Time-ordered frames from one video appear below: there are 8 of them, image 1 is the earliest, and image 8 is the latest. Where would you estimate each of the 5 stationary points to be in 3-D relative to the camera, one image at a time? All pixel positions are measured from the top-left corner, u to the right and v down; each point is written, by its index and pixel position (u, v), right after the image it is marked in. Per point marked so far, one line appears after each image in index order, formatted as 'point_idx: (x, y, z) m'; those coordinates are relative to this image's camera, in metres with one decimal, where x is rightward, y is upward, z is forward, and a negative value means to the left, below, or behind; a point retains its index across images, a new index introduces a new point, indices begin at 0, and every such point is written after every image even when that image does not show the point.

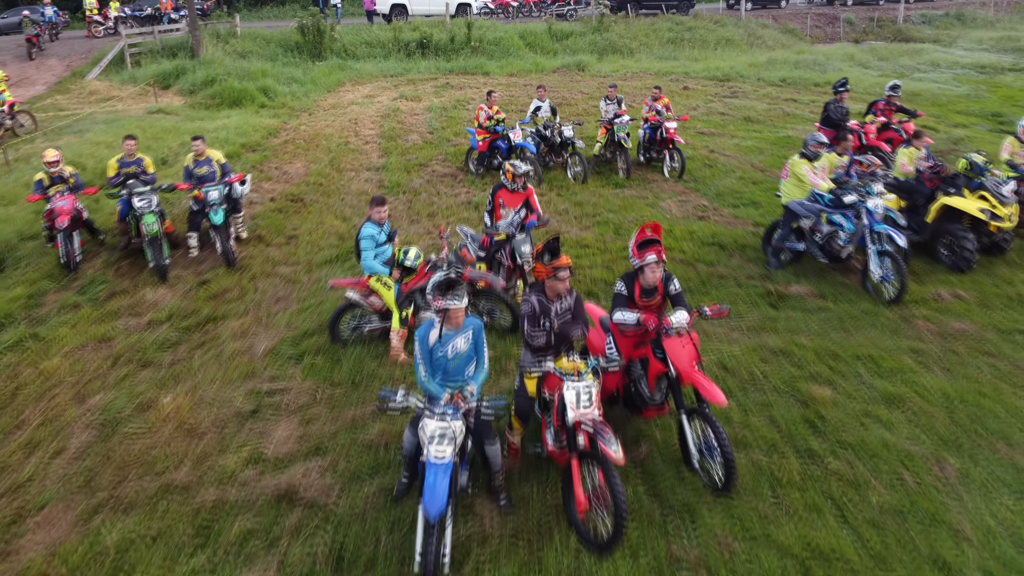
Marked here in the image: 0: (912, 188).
0: (+6.3, +1.5, +9.2) m
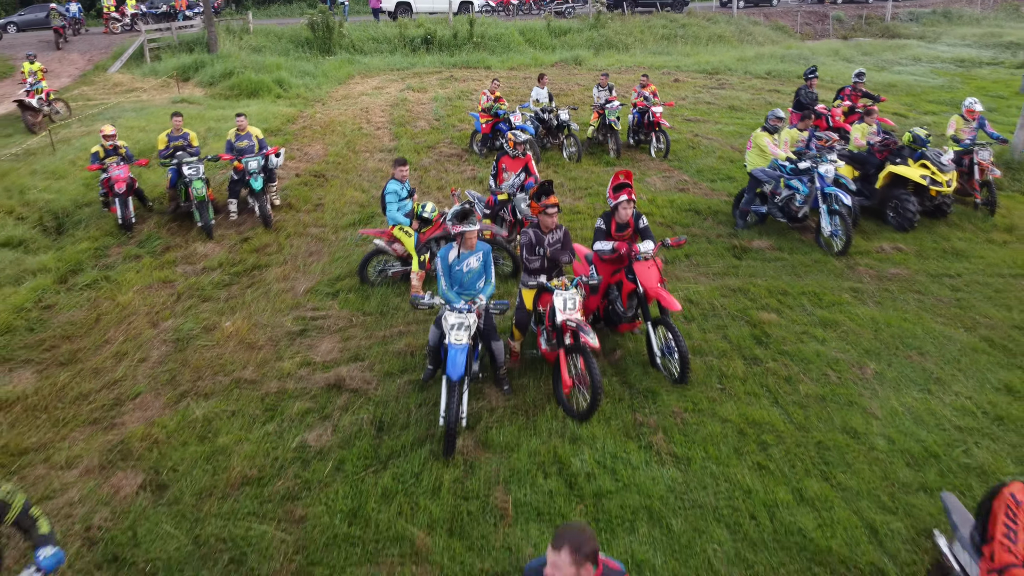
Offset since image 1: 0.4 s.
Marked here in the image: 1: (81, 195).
0: (+6.3, +2.3, +10.5) m
1: (-8.8, +2.0, +12.1) m
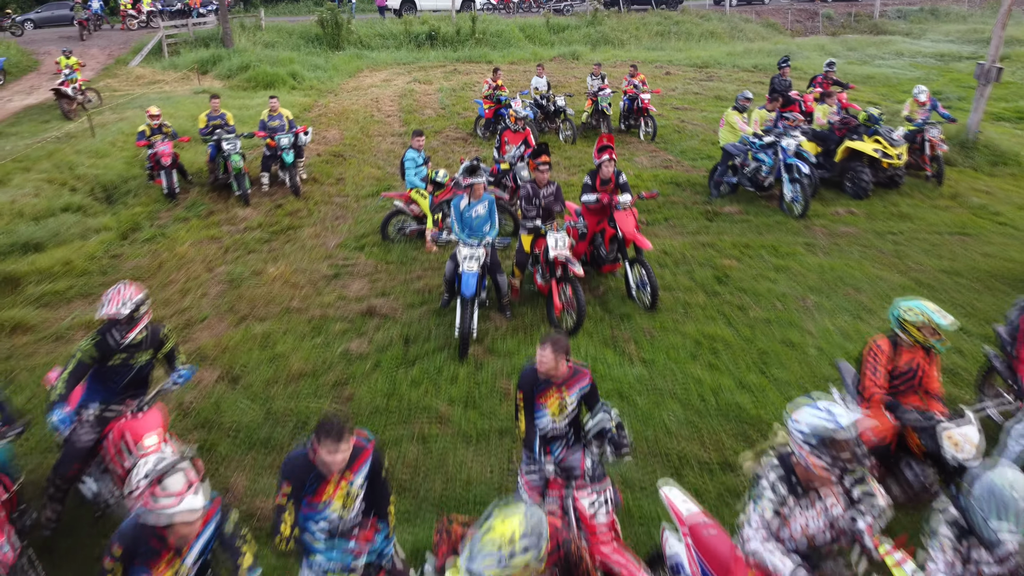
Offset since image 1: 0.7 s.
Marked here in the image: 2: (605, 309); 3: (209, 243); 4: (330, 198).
0: (+6.3, +3.0, +11.9) m
1: (-8.8, +2.7, +13.5) m
2: (+1.2, -0.3, +8.0) m
3: (-5.1, +0.8, +10.0) m
4: (-3.7, +1.8, +11.9) m
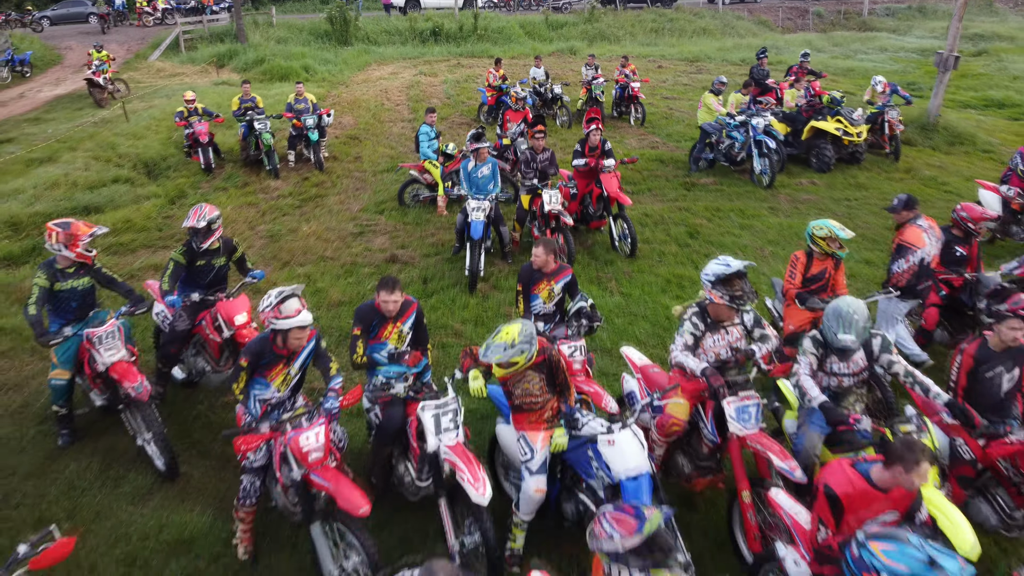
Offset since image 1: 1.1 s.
0: (+6.3, +3.8, +13.3) m
1: (-8.7, +3.5, +14.9) m
2: (+1.3, +0.5, +9.4) m
3: (-5.1, +1.5, +11.4) m
4: (-3.6, +2.6, +13.3) m
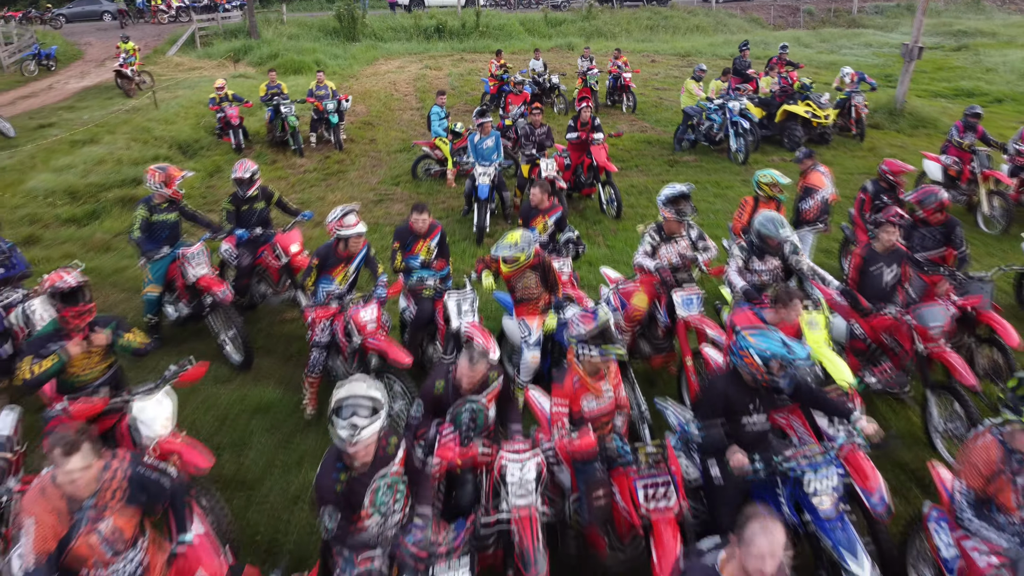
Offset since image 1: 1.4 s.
0: (+6.3, +4.6, +14.7) m
1: (-8.7, +4.3, +16.3) m
2: (+1.3, +1.3, +10.8) m
3: (-5.1, +2.3, +12.8) m
4: (-3.6, +3.4, +14.7) m
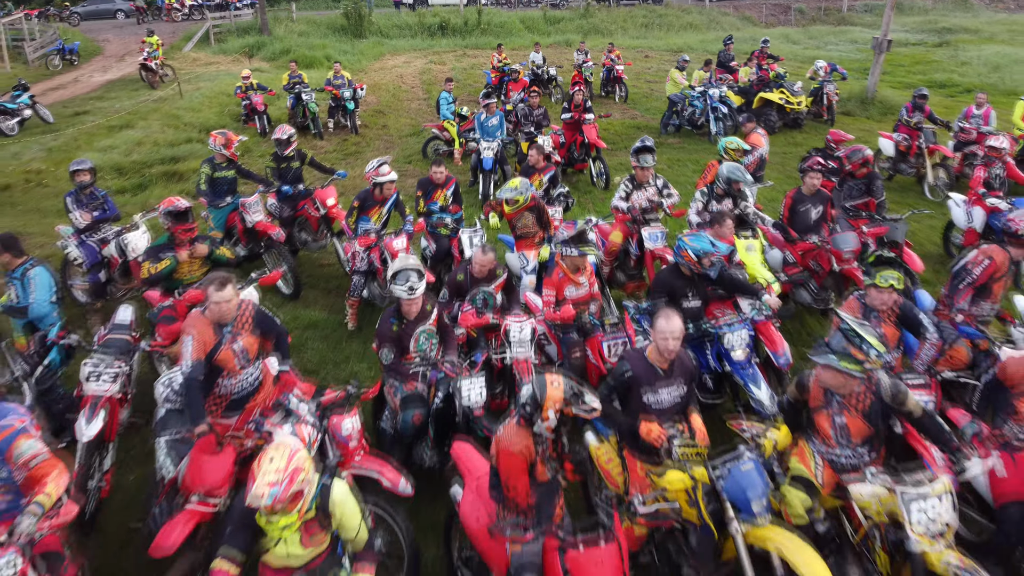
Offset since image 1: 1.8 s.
0: (+6.3, +5.4, +16.1) m
1: (-8.7, +5.0, +17.7) m
2: (+1.3, +2.0, +12.2) m
3: (-5.1, +3.1, +14.2) m
4: (-3.6, +4.1, +16.1) m
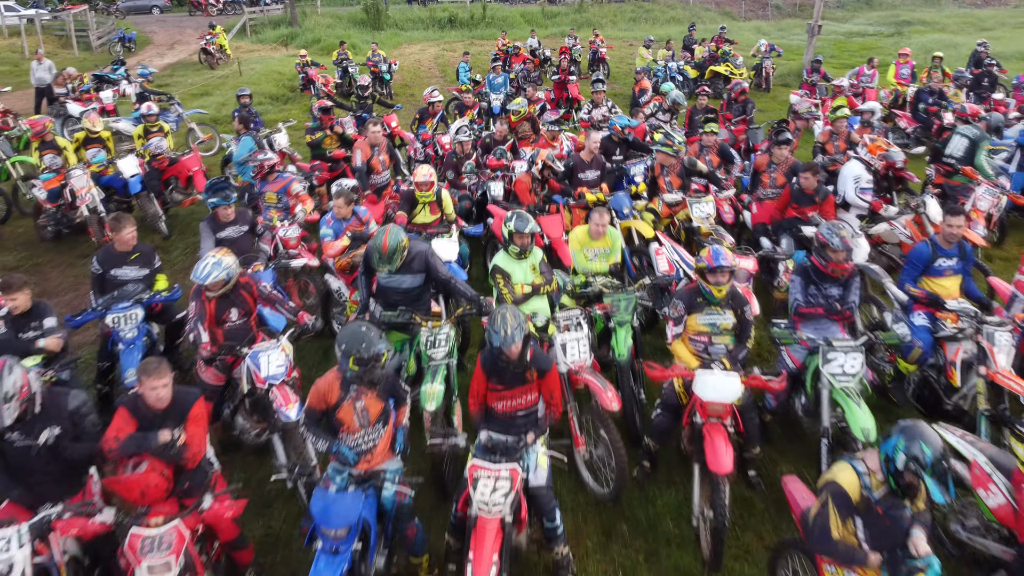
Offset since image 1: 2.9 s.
0: (+6.4, +7.6, +20.3) m
1: (-8.6, +7.3, +21.9) m
2: (+1.4, +4.3, +16.4) m
3: (-5.0, +5.3, +18.4) m
4: (-3.5, +6.4, +20.3) m
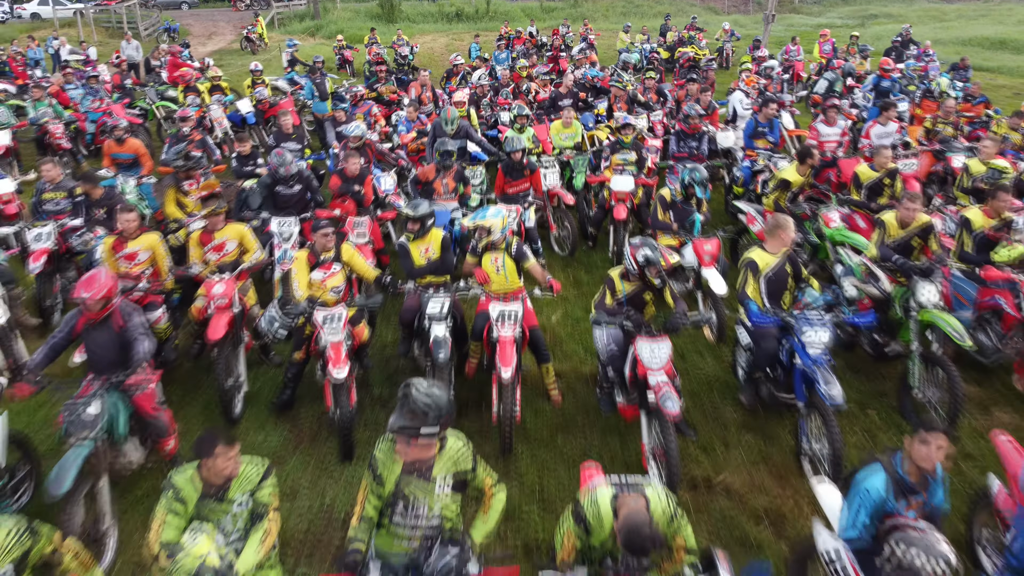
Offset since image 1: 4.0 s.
0: (+6.5, +9.9, +24.4) m
1: (-8.6, +9.6, +26.0) m
2: (+1.5, +6.6, +20.5) m
3: (-4.9, +7.6, +22.5) m
4: (-3.5, +8.7, +24.4) m
